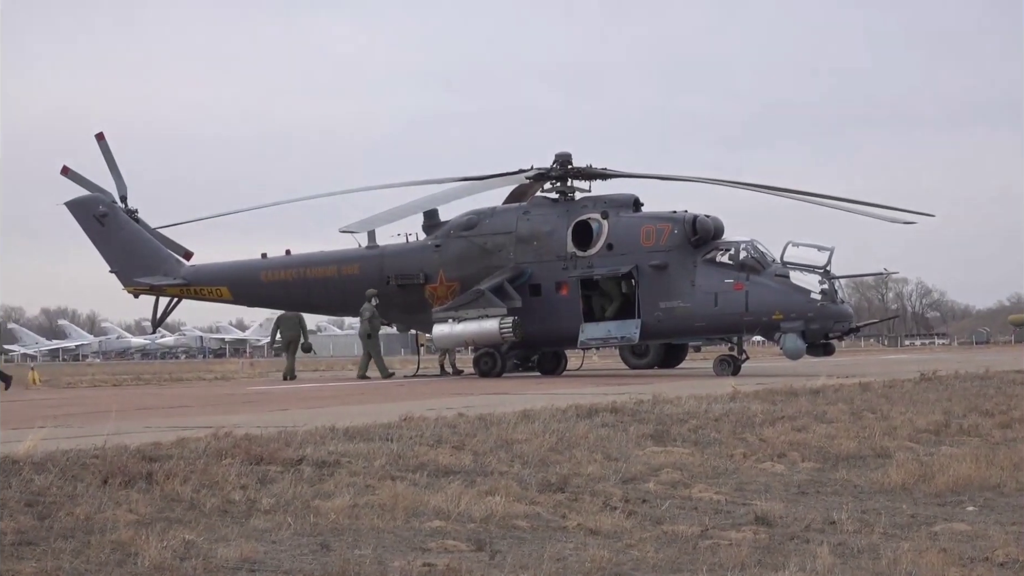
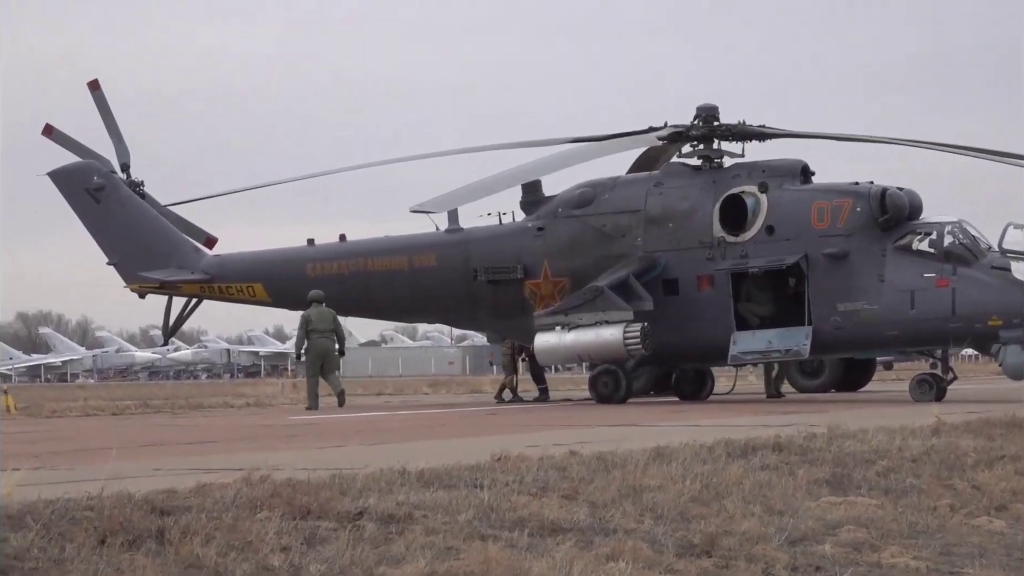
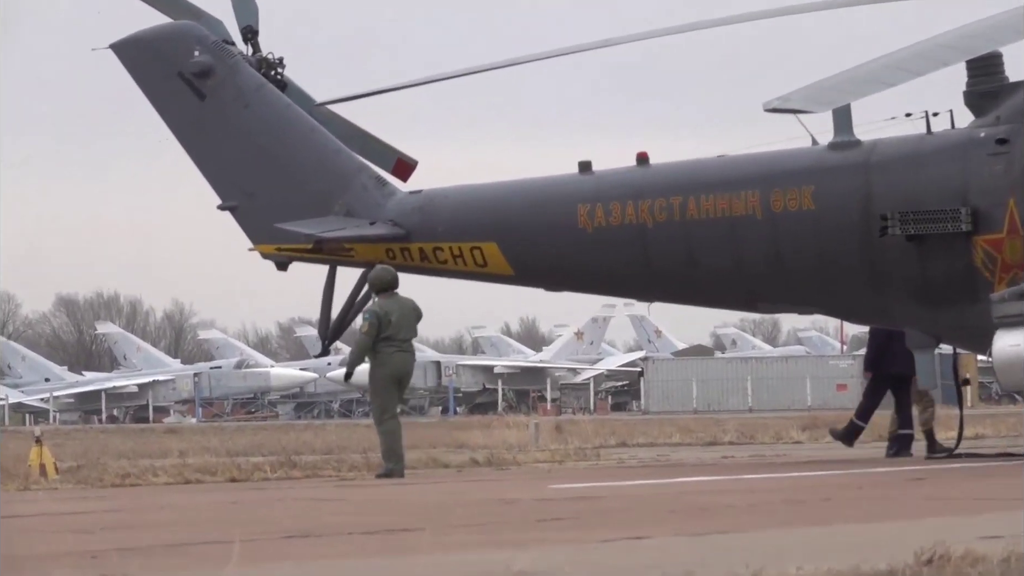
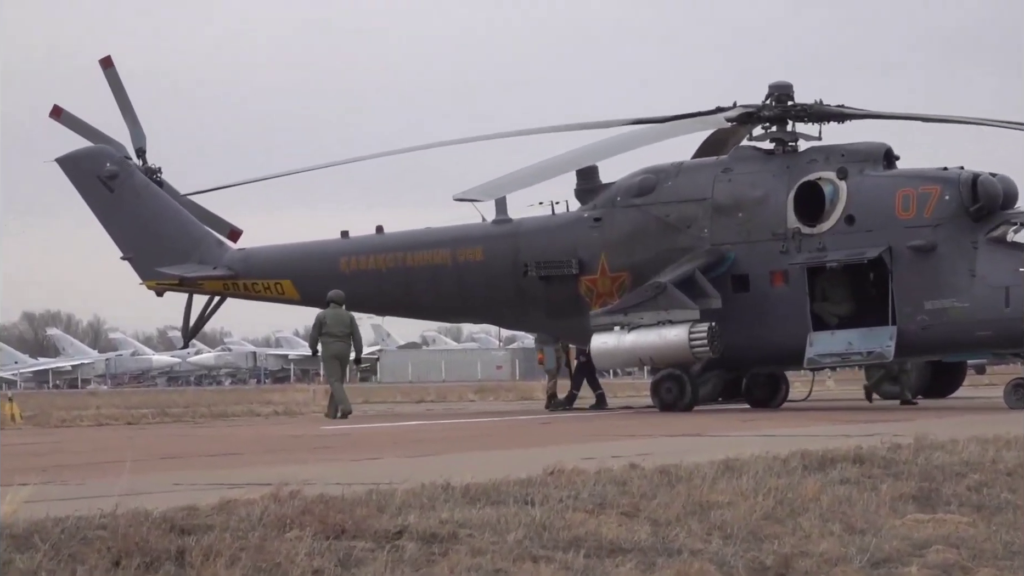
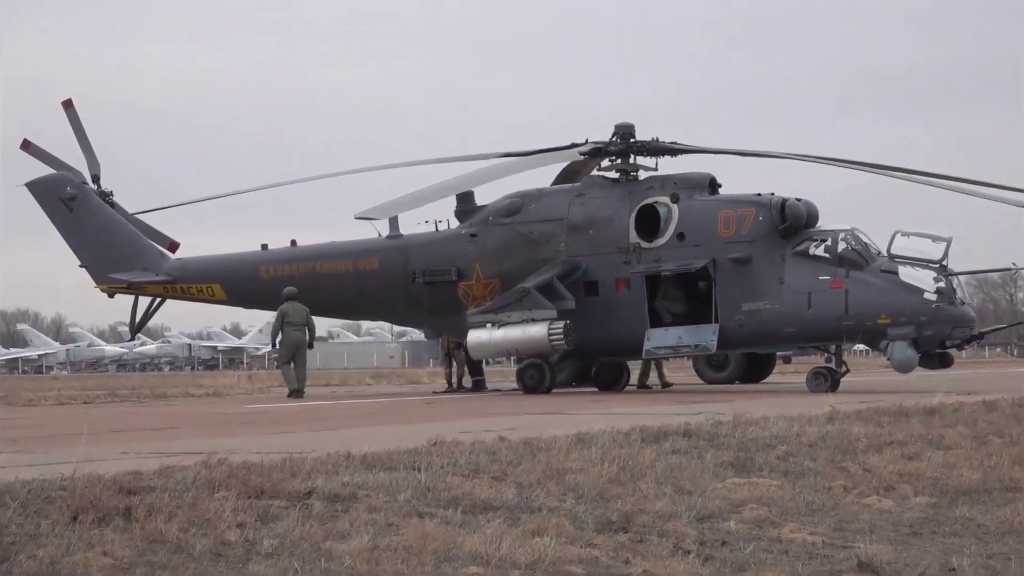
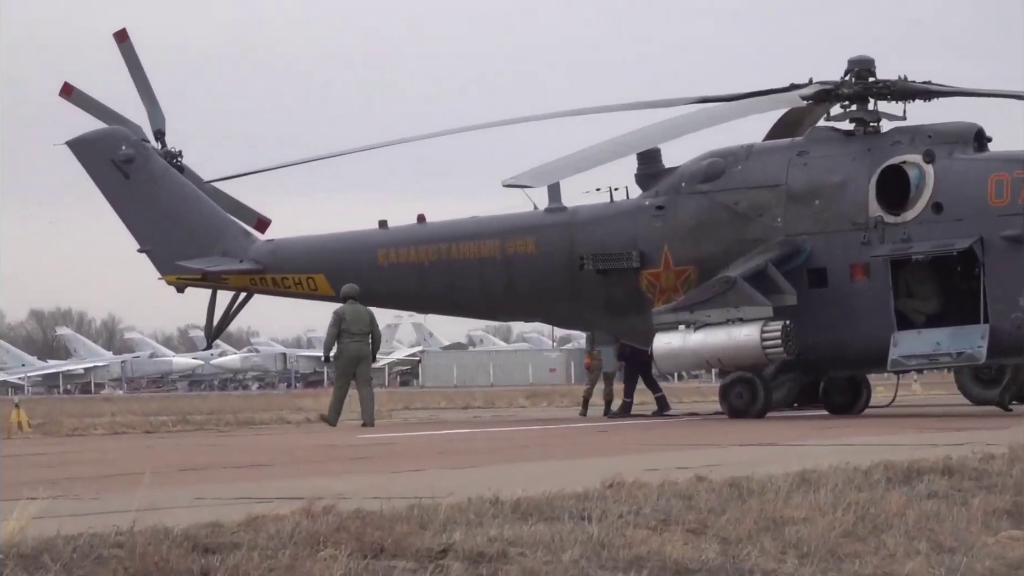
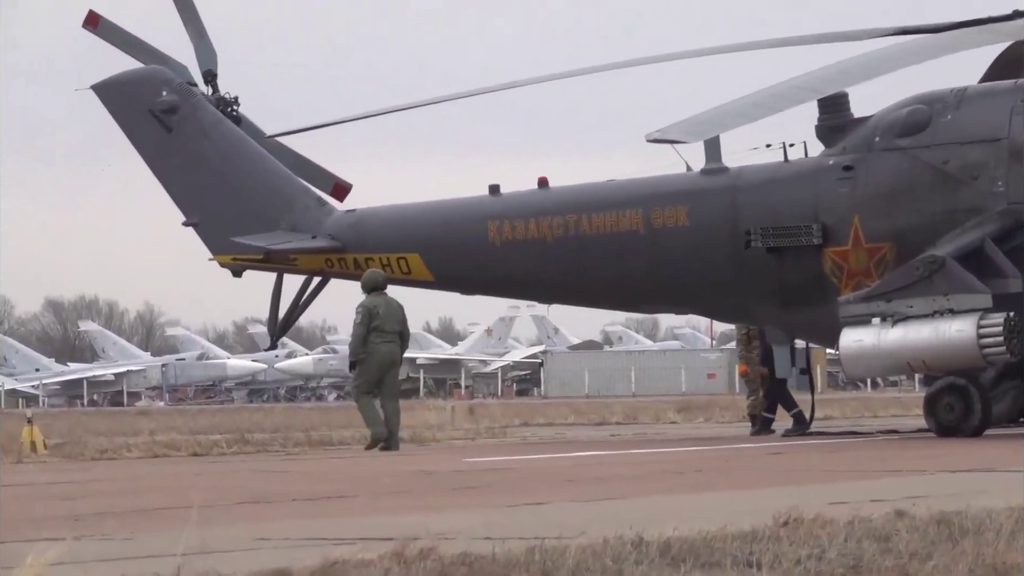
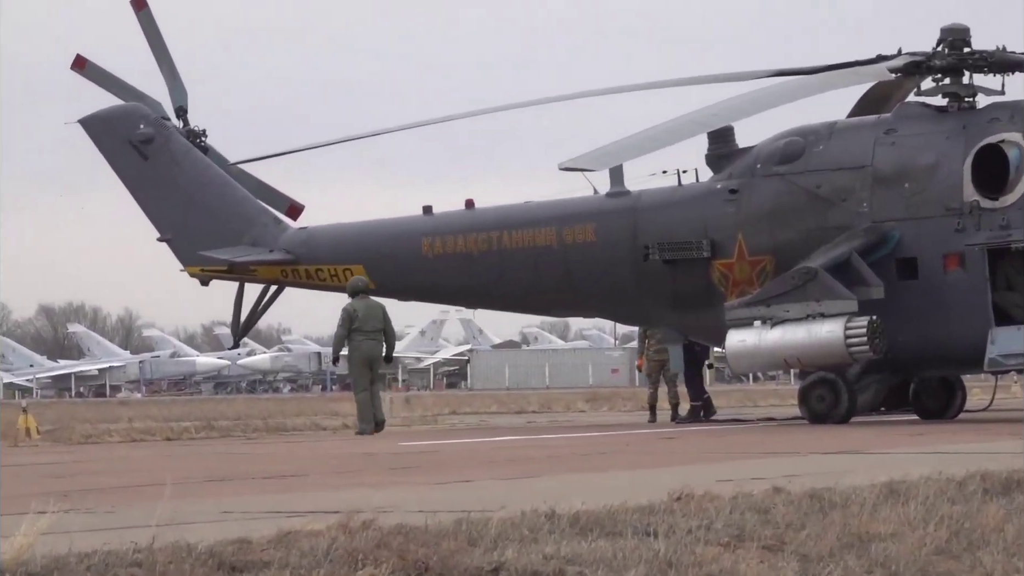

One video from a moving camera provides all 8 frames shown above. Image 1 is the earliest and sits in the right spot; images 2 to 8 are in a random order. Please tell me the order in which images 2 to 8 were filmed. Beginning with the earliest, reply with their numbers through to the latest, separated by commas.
5, 2, 4, 6, 8, 7, 3
